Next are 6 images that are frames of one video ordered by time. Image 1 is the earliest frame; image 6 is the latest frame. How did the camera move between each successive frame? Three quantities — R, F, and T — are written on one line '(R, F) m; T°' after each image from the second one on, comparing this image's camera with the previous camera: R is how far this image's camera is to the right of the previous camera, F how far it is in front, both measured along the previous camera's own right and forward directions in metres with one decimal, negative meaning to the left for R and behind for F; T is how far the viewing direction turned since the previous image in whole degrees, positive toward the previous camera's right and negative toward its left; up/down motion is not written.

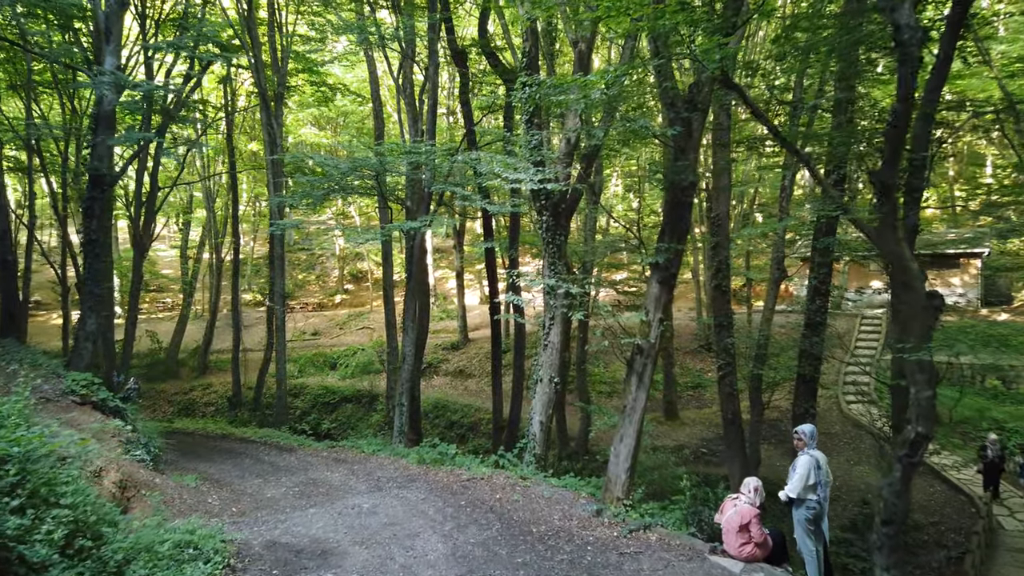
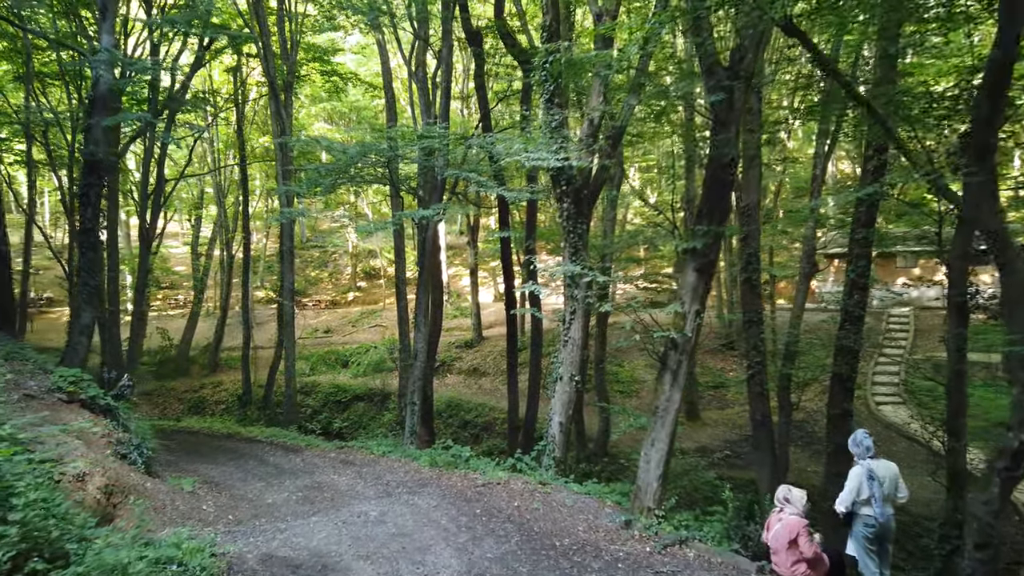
(-0.1, +0.6) m; -1°
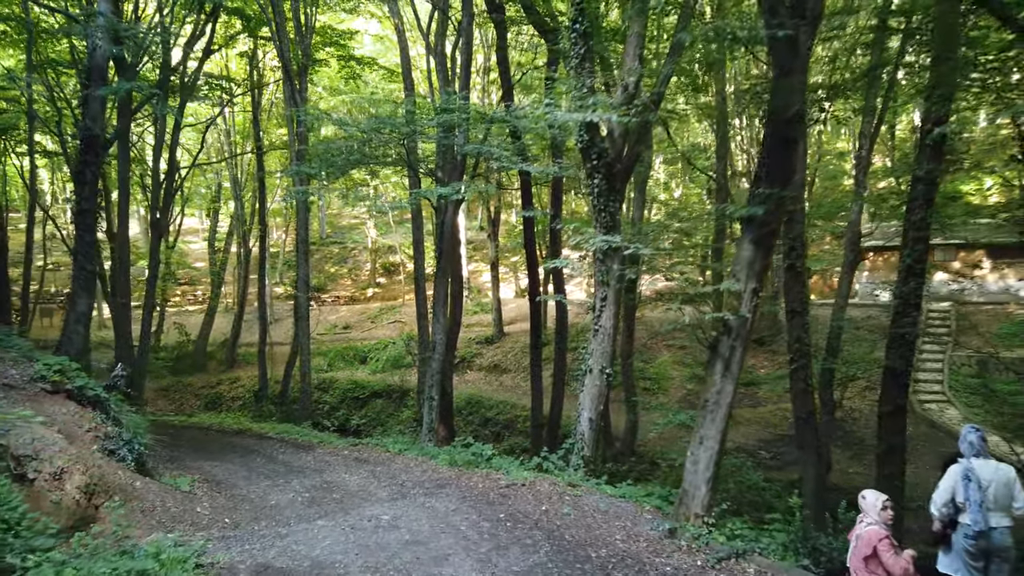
(-0.1, +0.8) m; -2°
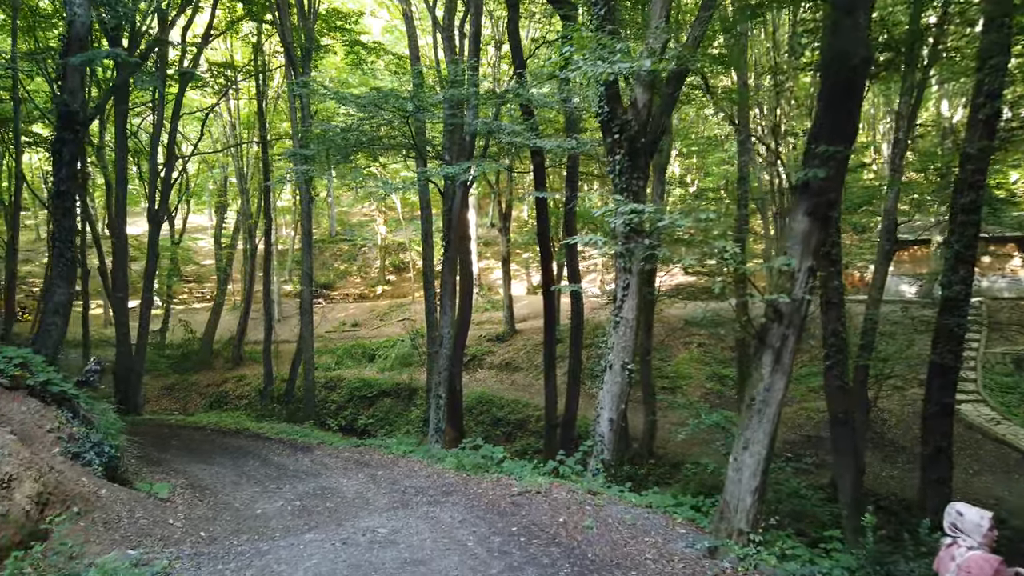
(0.0, +0.8) m; -1°
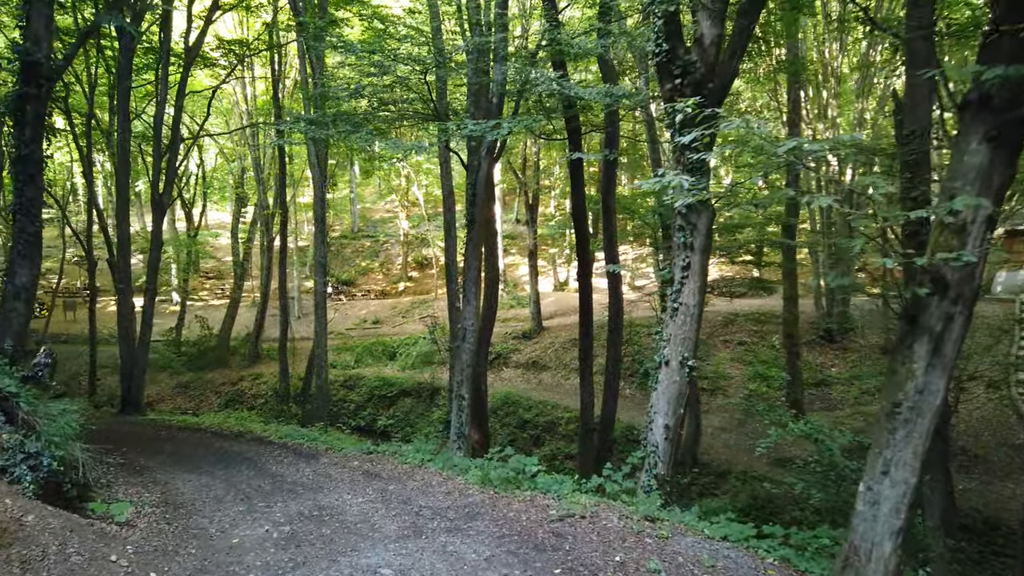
(-0.1, +1.3) m; -2°
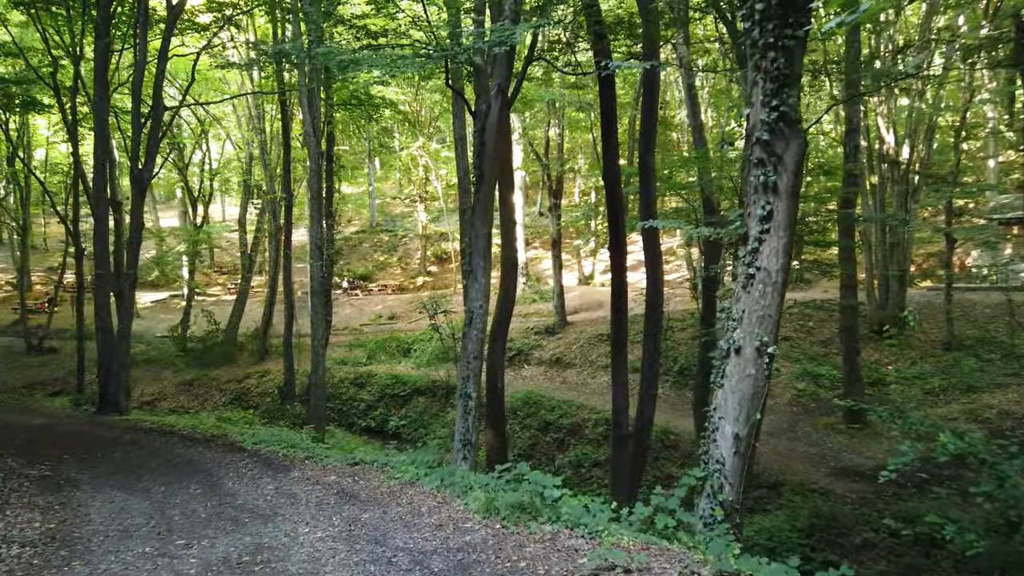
(+0.1, +1.8) m; -2°
